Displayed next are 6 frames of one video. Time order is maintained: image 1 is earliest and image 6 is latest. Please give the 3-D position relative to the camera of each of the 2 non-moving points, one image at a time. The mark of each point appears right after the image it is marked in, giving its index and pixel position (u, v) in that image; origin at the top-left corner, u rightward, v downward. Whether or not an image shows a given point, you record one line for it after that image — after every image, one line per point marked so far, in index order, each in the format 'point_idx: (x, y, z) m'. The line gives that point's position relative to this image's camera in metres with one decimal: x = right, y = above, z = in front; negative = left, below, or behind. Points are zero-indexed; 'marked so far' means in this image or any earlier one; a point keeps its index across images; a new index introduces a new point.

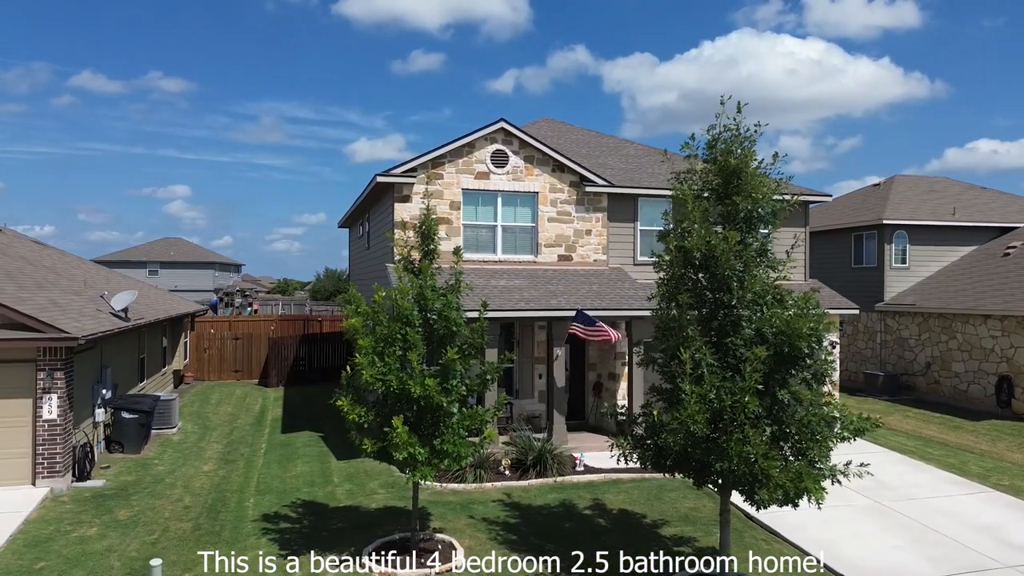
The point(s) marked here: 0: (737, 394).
0: (+2.0, -0.9, +6.5) m
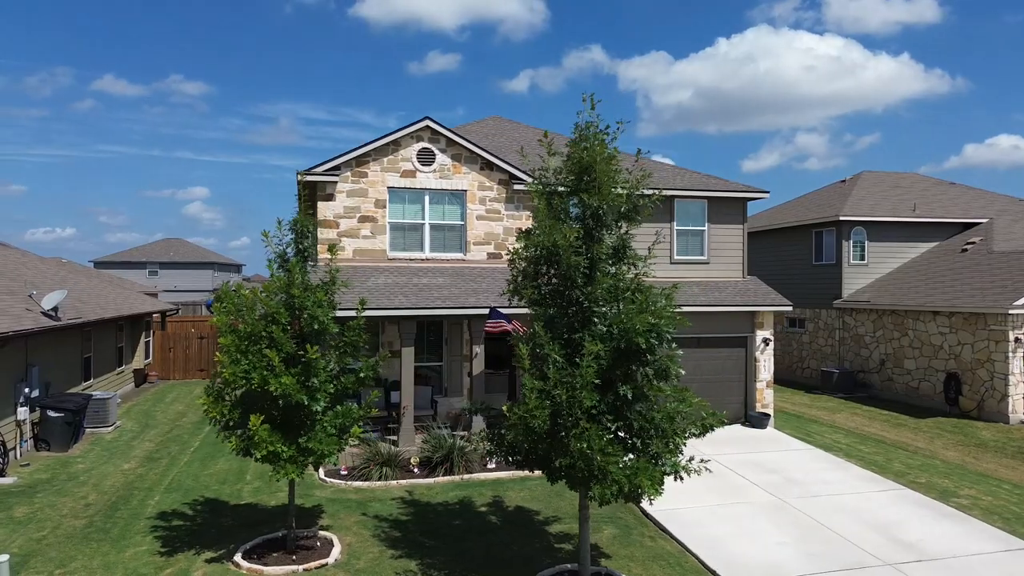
0: (+0.6, -0.9, +6.4) m
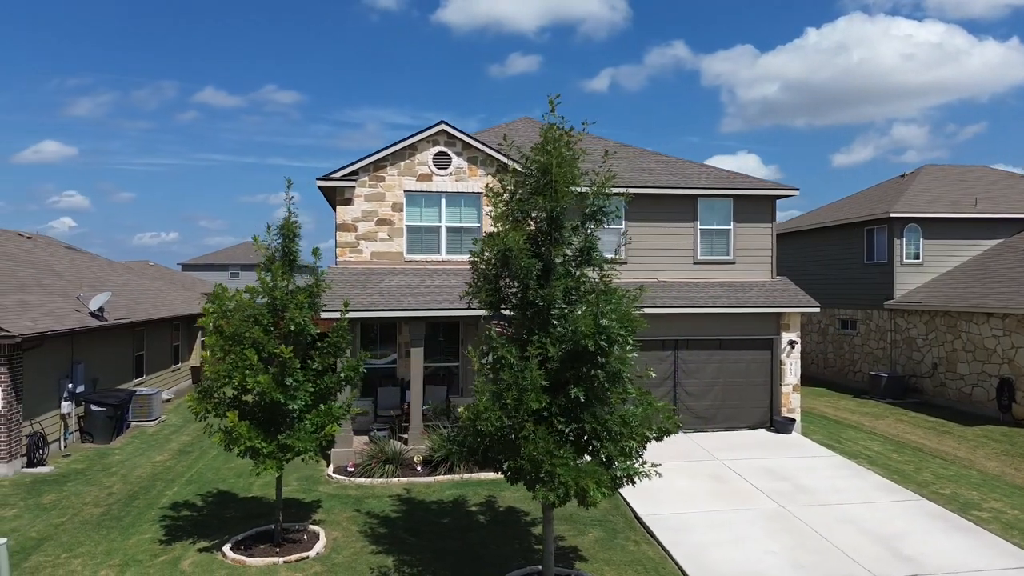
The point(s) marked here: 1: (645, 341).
0: (+0.1, -0.9, +6.5) m
1: (+2.4, -1.0, +13.6) m
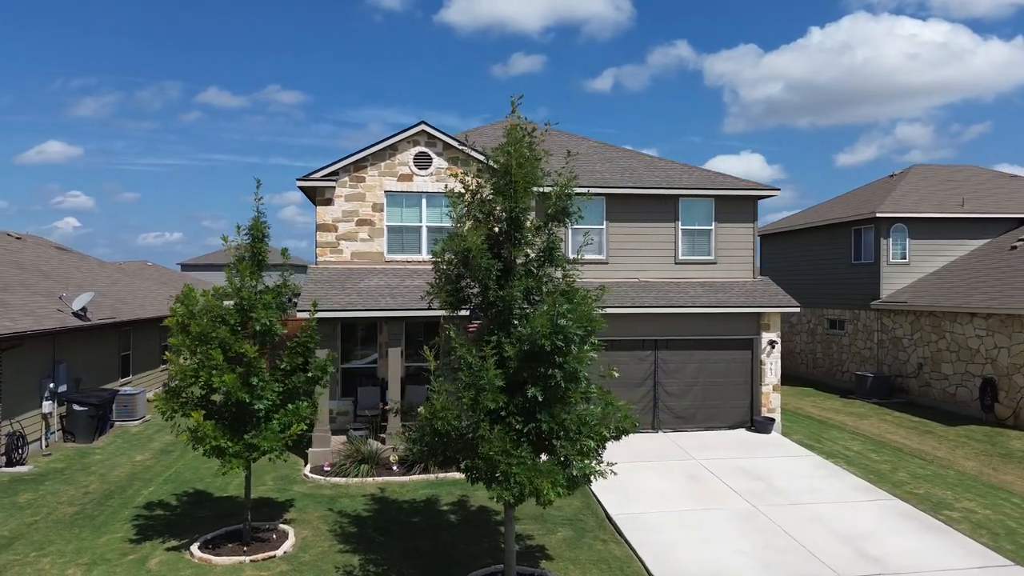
0: (-0.3, -0.9, +6.5) m
1: (+2.1, -1.0, +13.7) m
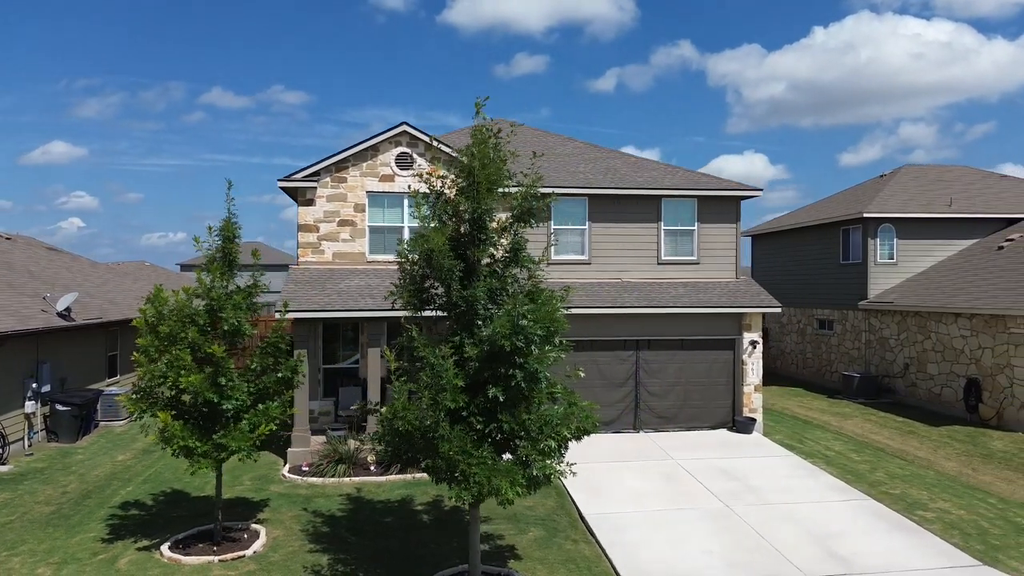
0: (-0.6, -0.9, +6.5) m
1: (+1.7, -1.0, +13.7) m
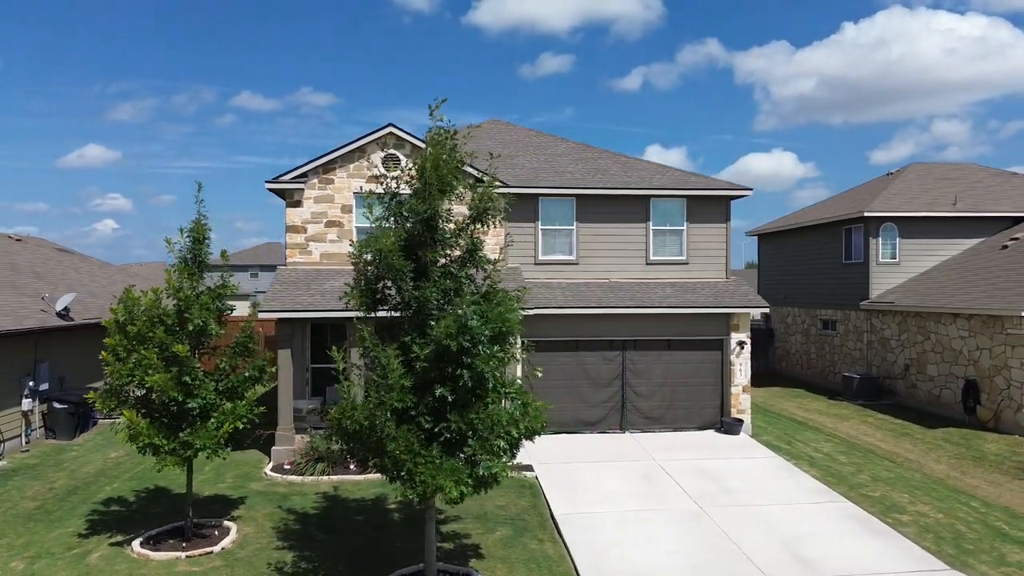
0: (-1.1, -0.9, +6.6) m
1: (+1.5, -1.0, +13.7) m
